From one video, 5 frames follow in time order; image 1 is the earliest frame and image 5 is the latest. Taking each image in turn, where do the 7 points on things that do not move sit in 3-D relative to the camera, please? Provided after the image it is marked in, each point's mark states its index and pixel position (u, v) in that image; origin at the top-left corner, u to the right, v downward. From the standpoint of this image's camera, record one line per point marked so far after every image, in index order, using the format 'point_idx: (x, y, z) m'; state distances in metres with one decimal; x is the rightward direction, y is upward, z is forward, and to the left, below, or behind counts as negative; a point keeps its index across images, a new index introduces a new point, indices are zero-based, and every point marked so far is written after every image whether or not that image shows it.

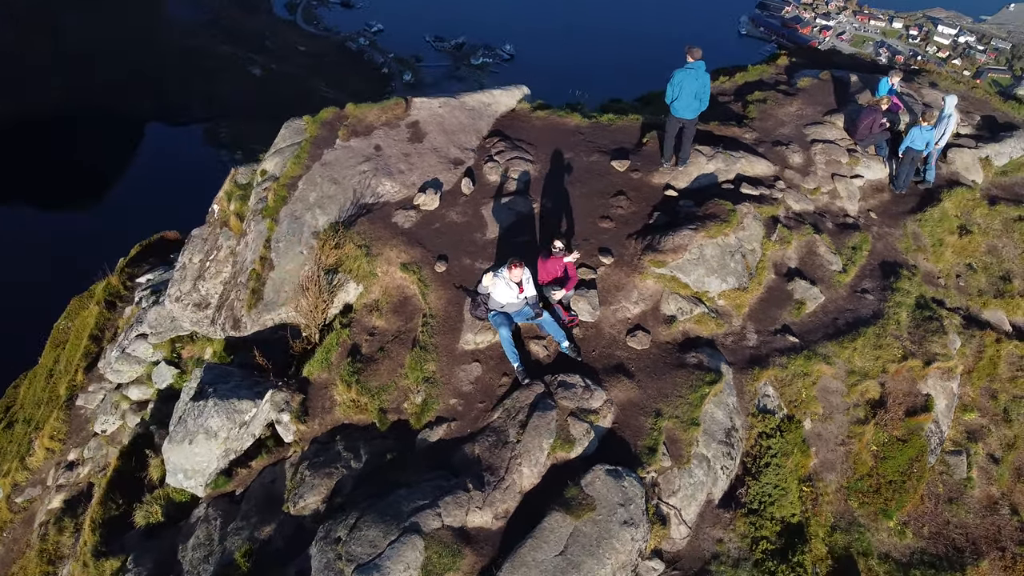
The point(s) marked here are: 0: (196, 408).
0: (-4.9, -1.8, +12.1) m
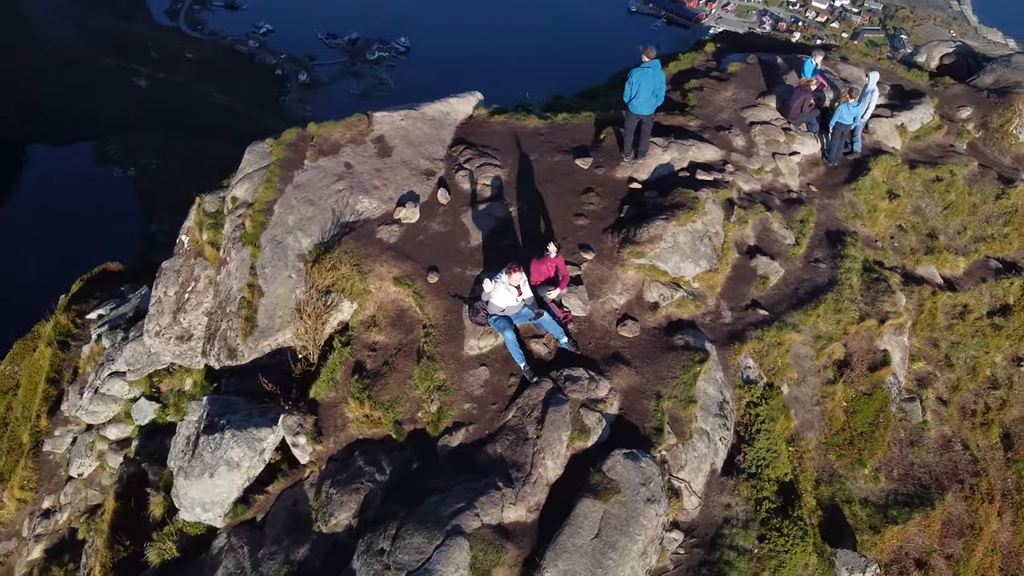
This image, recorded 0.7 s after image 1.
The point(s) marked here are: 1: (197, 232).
0: (-4.7, -2.4, +12.3) m
1: (-6.5, +1.2, +16.3) m
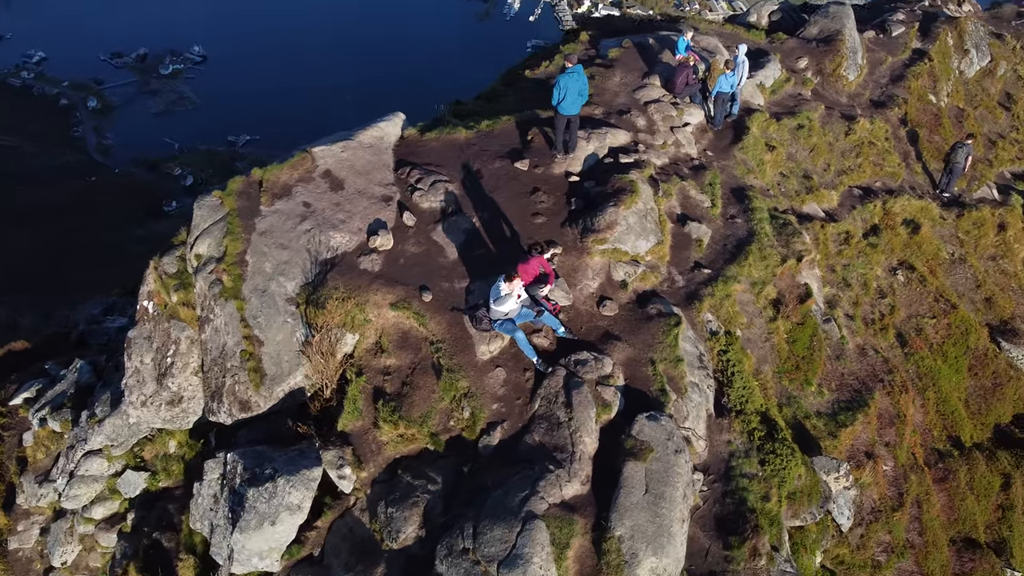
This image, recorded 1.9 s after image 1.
0: (-4.0, -3.3, +12.8) m
1: (-7.1, -0.1, +16.3) m
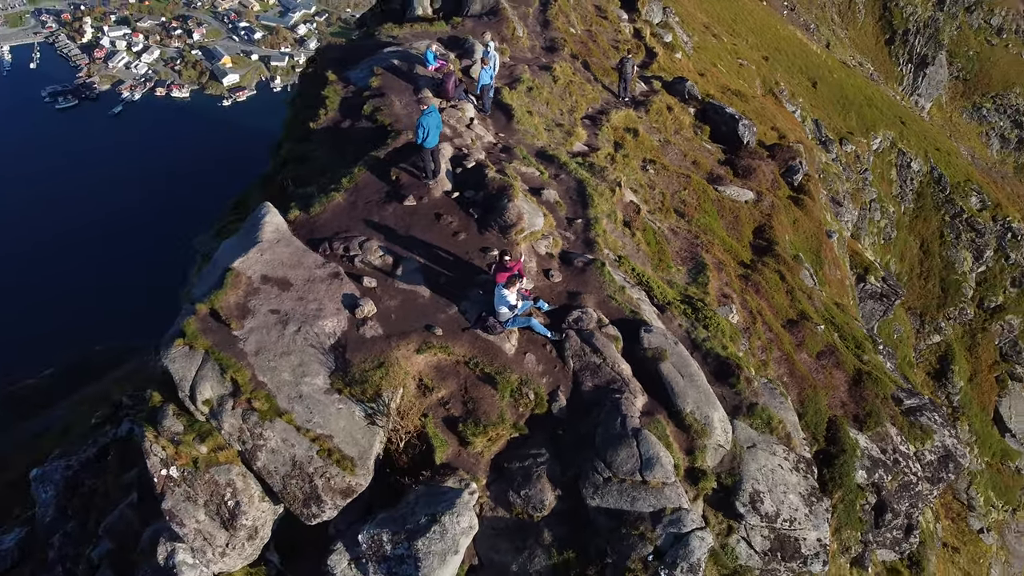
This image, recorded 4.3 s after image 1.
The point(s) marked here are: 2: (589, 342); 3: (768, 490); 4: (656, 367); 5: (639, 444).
0: (-1.5, -4.7, +15.0) m
1: (-6.8, -3.4, +16.6) m
2: (+1.7, -1.2, +17.3) m
3: (+5.2, -4.1, +16.2) m
4: (+3.0, -1.7, +17.1) m
5: (+2.5, -3.1, +15.5) m
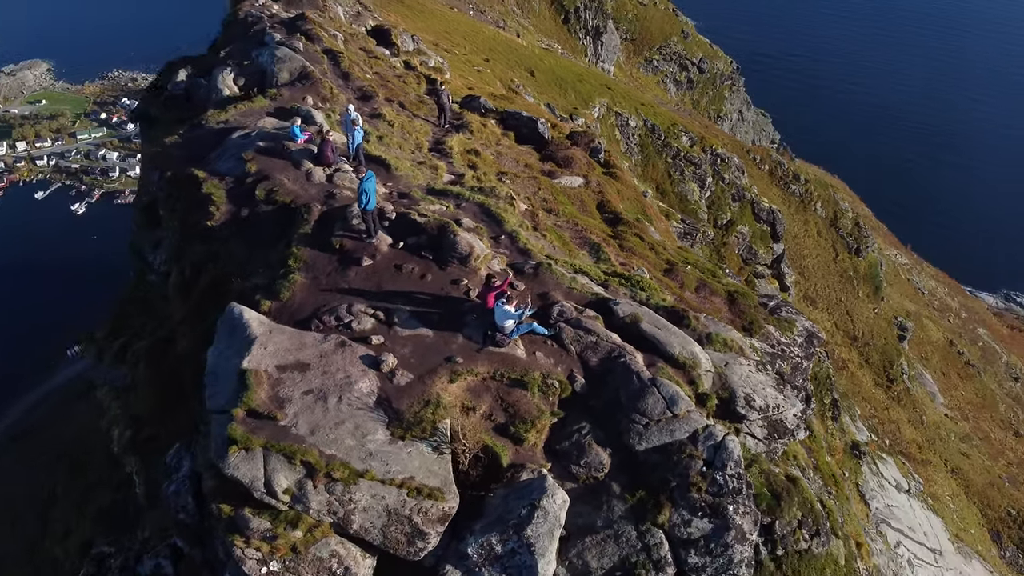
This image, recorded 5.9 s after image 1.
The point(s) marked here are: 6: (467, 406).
0: (+0.6, -5.1, +17.6) m
1: (-5.0, -5.6, +17.5) m
2: (+1.8, -1.0, +20.6) m
3: (+6.2, -2.7, +20.7) m
4: (+3.2, -1.1, +20.8) m
5: (+3.6, -2.4, +19.2) m
6: (-1.1, -2.9, +19.3) m
